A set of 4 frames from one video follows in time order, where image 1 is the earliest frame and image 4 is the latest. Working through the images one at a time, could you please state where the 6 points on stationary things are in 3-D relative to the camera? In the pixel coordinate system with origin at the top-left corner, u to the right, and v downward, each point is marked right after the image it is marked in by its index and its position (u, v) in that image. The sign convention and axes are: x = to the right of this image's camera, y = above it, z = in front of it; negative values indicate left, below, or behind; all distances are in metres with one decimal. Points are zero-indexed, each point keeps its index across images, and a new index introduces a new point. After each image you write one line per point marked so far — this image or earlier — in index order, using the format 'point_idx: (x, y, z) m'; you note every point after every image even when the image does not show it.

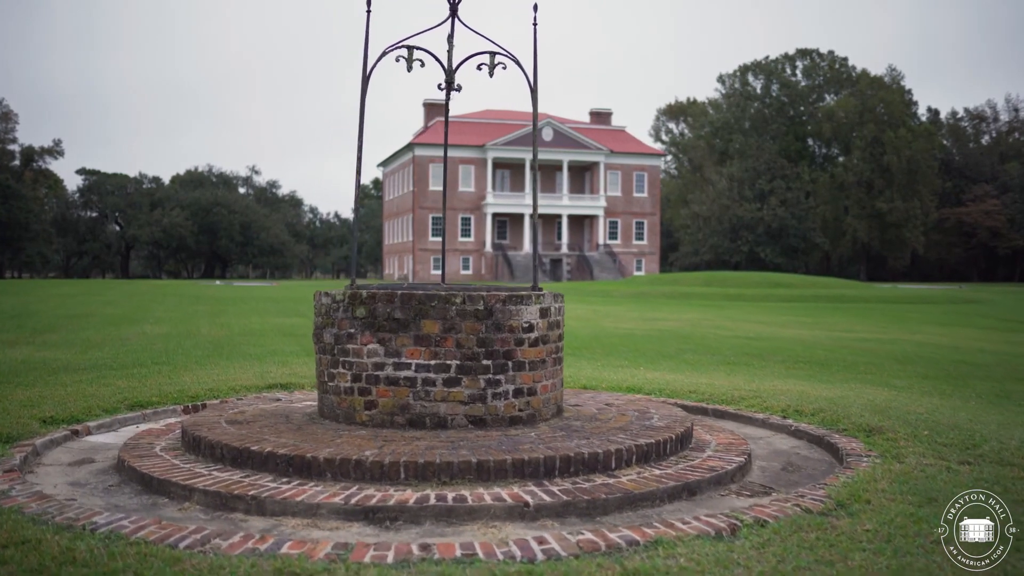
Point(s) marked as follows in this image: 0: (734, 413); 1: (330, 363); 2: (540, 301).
0: (+1.7, -1.0, +6.7) m
1: (-1.1, -0.5, +5.3) m
2: (+0.2, -0.1, +5.2) m
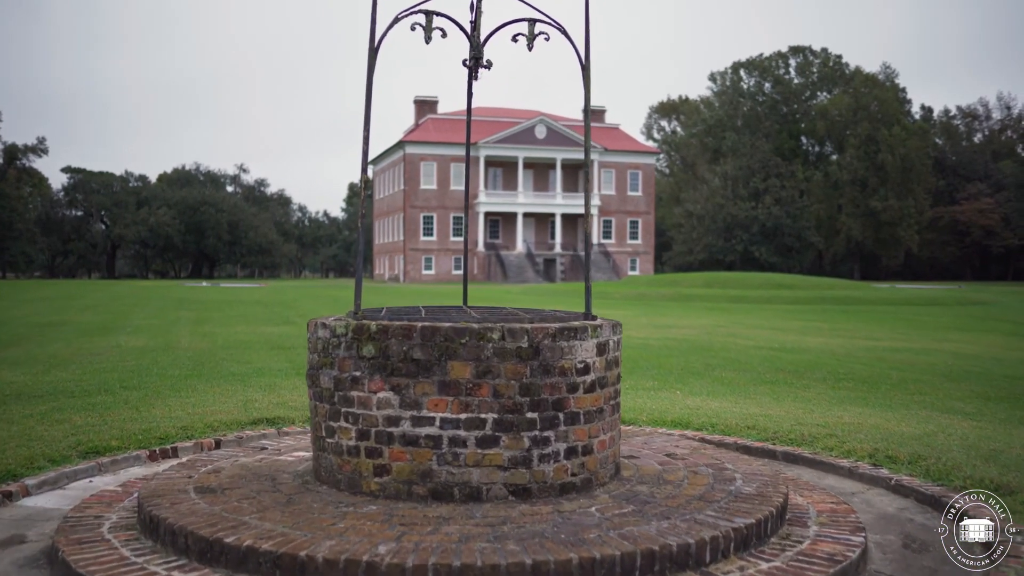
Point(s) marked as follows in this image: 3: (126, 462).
0: (+2.0, -1.1, +5.6) m
1: (-0.9, -0.6, +4.1) m
2: (+0.4, -0.2, +4.1) m
3: (-2.5, -1.1, +5.5) m
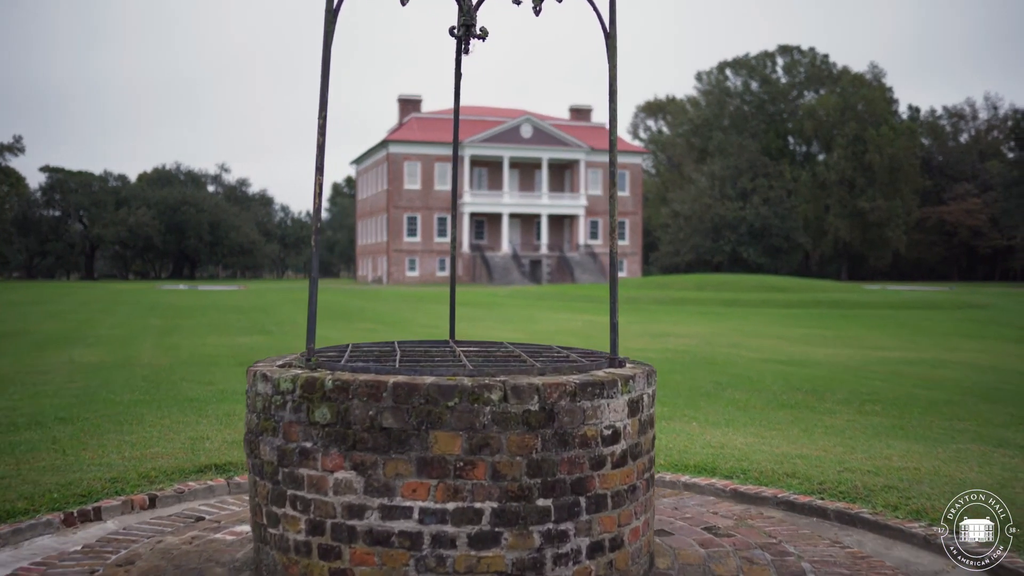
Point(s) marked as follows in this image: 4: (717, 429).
0: (+1.9, -1.2, +4.6) m
1: (-0.9, -0.8, +3.1) m
2: (+0.4, -0.4, +3.1) m
3: (-2.5, -1.3, +4.5) m
4: (+1.7, -1.2, +7.2) m
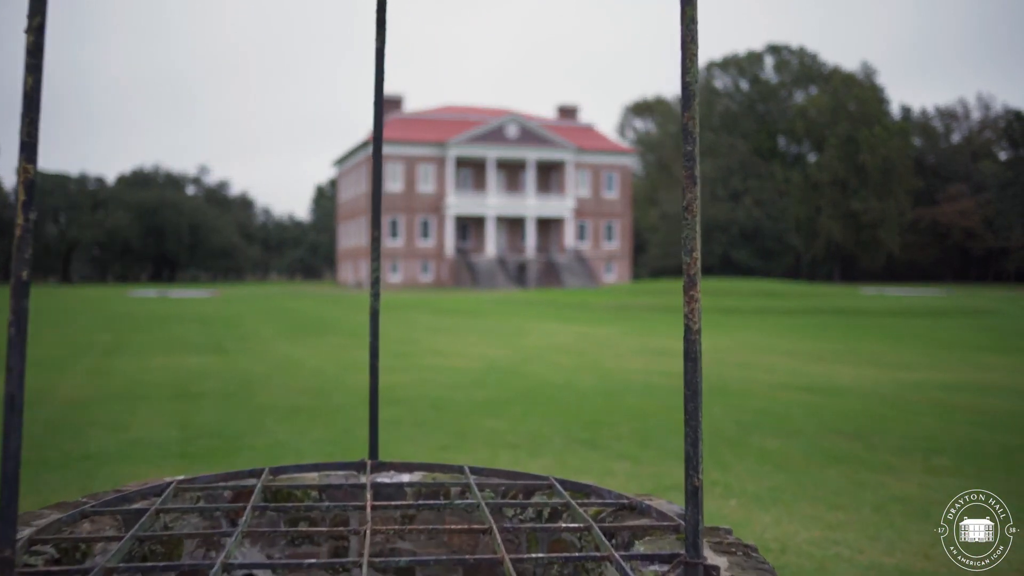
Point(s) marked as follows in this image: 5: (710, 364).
0: (+1.8, -1.5, +2.8) m
1: (-0.9, -1.0, +1.3) m
2: (+0.4, -0.6, +1.3) m
3: (-2.6, -1.5, +2.6) m
4: (+1.6, -1.4, +5.4) m
5: (+3.3, -1.2, +14.0) m
